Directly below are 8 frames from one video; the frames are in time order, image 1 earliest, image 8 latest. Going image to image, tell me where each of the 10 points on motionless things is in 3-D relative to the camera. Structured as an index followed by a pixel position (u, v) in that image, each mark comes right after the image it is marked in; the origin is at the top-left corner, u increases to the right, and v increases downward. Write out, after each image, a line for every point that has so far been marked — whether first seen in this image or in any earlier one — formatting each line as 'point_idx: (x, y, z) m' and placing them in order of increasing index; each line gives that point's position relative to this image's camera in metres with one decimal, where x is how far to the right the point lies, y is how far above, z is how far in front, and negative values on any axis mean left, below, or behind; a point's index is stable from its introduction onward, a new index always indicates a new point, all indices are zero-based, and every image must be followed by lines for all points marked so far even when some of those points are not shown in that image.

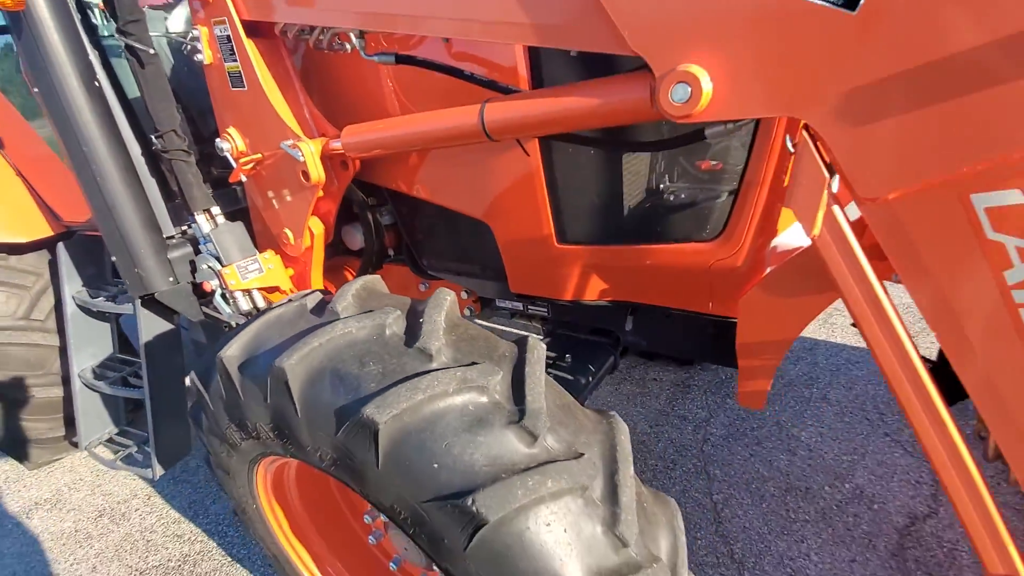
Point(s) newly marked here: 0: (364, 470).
0: (-0.2, -0.3, +0.8) m
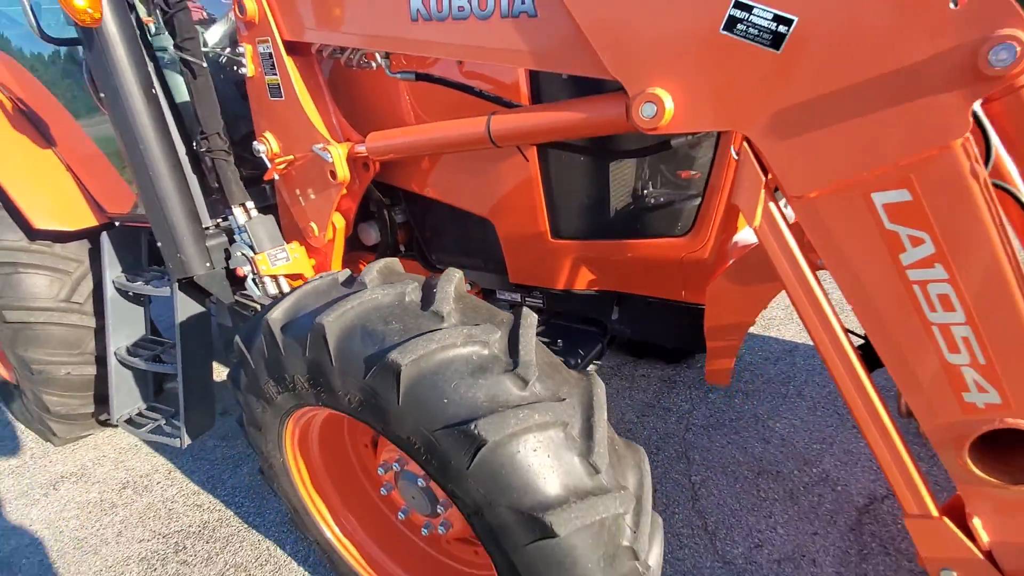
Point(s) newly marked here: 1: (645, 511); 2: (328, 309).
0: (-0.3, -0.2, +1.0) m
1: (+0.3, -0.5, +1.1) m
2: (-0.4, 0.0, +1.1) m
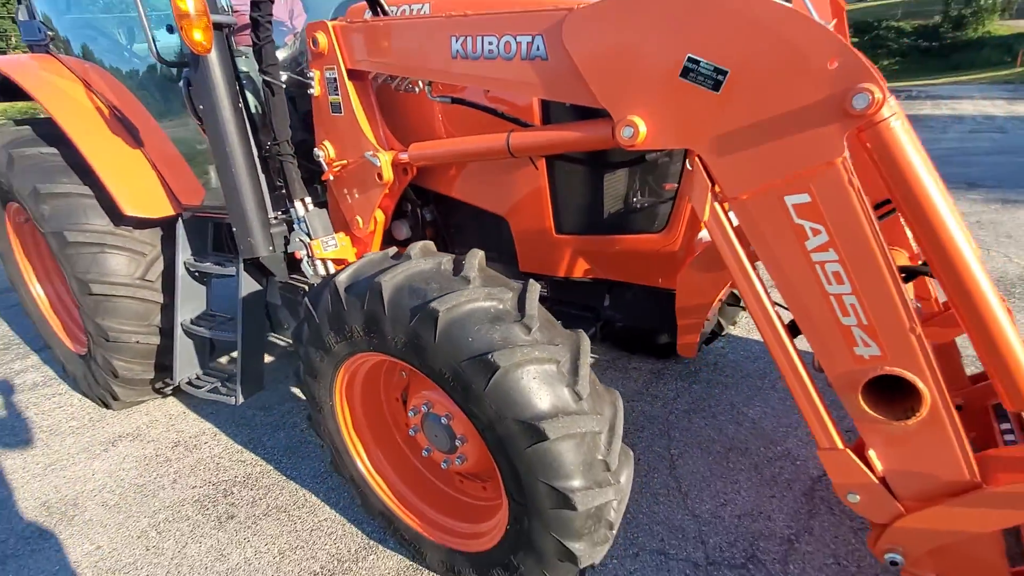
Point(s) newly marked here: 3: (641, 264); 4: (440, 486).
0: (-0.2, -0.1, +1.4) m
1: (+0.3, -0.4, +1.4) m
2: (-0.4, 0.0, +1.5) m
3: (+0.5, +0.1, +1.9) m
4: (-0.3, -0.7, +1.9) m
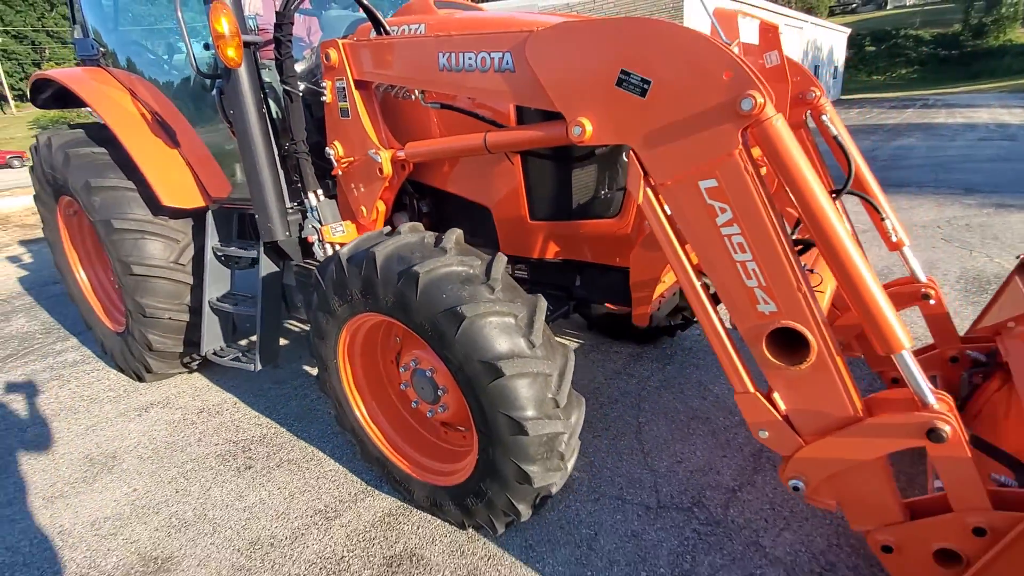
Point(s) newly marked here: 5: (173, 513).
0: (-0.3, 0.0, +1.7) m
1: (+0.2, -0.3, +1.7) m
2: (-0.5, +0.2, +1.8) m
3: (+0.4, +0.2, +2.2) m
4: (-0.4, -0.6, +2.2) m
5: (-1.5, -1.0, +2.3) m
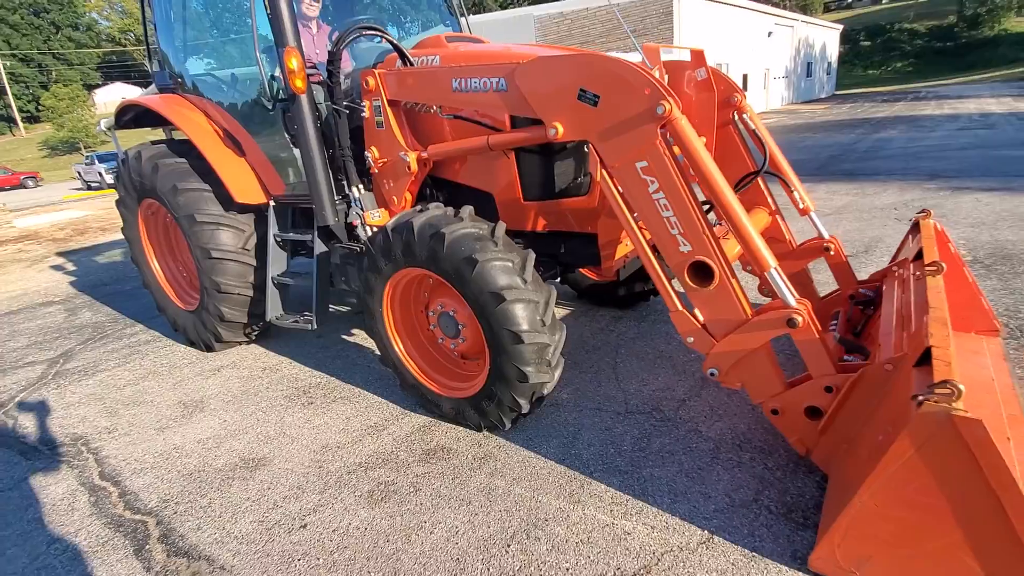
0: (-0.4, +0.2, +2.4) m
1: (+0.2, -0.1, +2.4) m
2: (-0.5, +0.4, +2.5) m
3: (+0.4, +0.4, +2.9) m
4: (-0.4, -0.4, +2.9) m
5: (-1.5, -0.9, +3.0) m
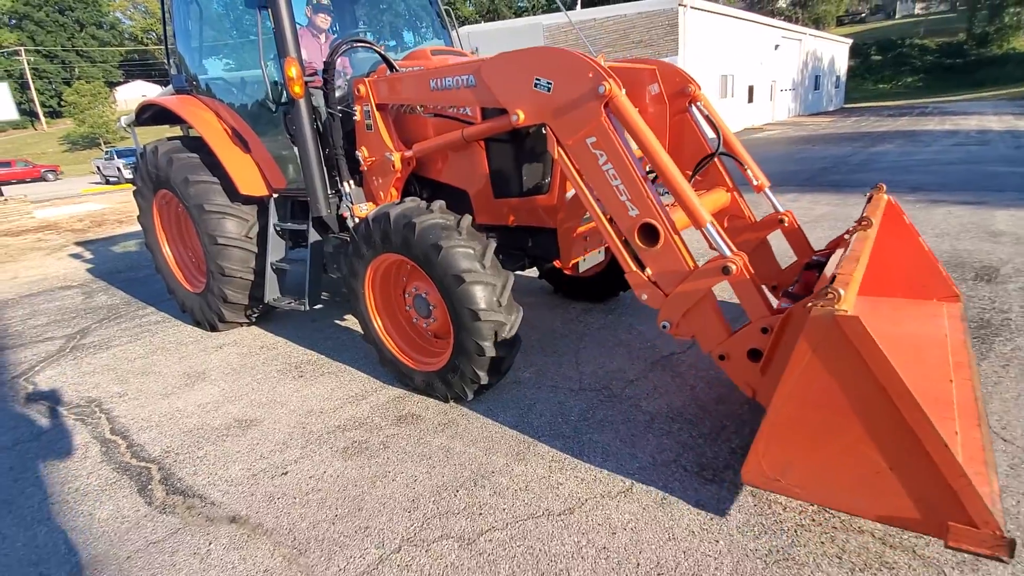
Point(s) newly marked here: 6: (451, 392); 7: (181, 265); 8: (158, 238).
0: (-0.6, +0.3, +2.8) m
1: (0.0, 0.0, +2.8) m
2: (-0.7, +0.4, +2.9) m
3: (+0.2, +0.5, +3.2) m
4: (-0.6, -0.4, +3.2) m
5: (-1.7, -0.7, +3.4) m
6: (-0.4, -0.6, +3.0) m
7: (-3.0, +0.2, +4.7) m
8: (-3.3, +0.5, +4.7) m
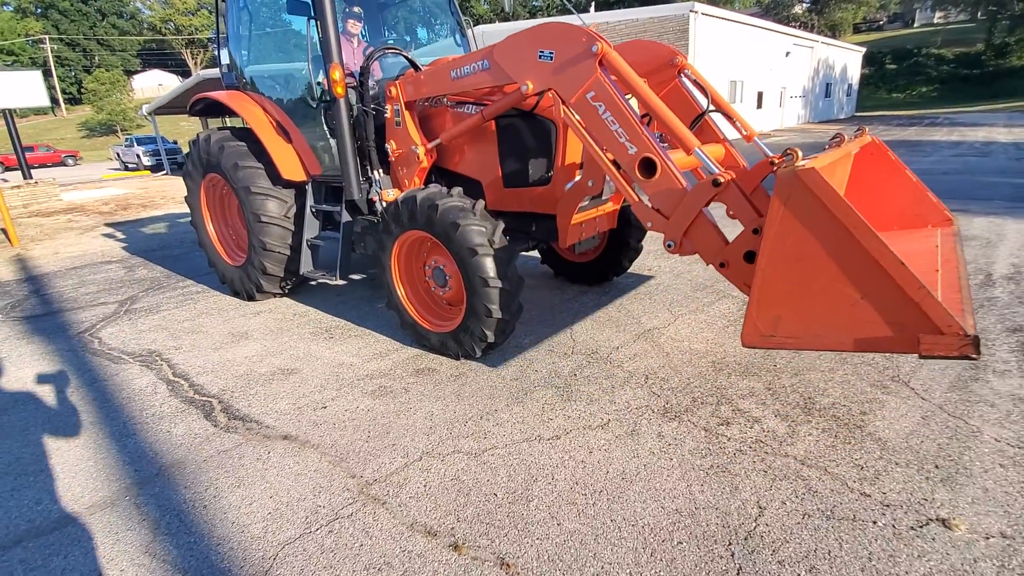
0: (-0.5, +0.4, +3.3) m
1: (0.0, +0.2, +3.3) m
2: (-0.6, +0.6, +3.4) m
3: (+0.2, +0.6, +3.8) m
4: (-0.5, -0.2, +3.8) m
5: (-1.7, -0.5, +3.9) m
6: (-0.4, -0.4, +3.5) m
7: (-3.0, +0.5, +5.2) m
8: (-3.2, +0.7, +5.3) m
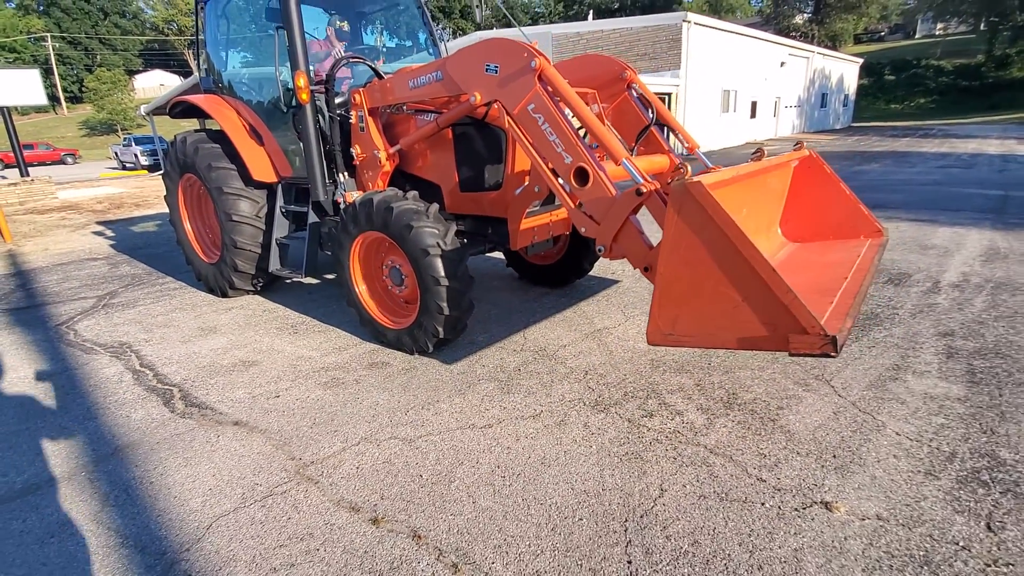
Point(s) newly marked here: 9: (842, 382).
0: (-0.9, +0.5, +3.5) m
1: (-0.4, +0.2, +3.5) m
2: (-1.0, +0.7, +3.6) m
3: (-0.1, +0.6, +4.0) m
4: (-0.9, -0.1, +4.0) m
5: (-2.1, -0.5, +4.1) m
6: (-0.7, -0.4, +3.7) m
7: (-3.3, +0.5, +5.4) m
8: (-3.6, +0.8, +5.4) m
9: (+2.1, -0.6, +3.3) m
